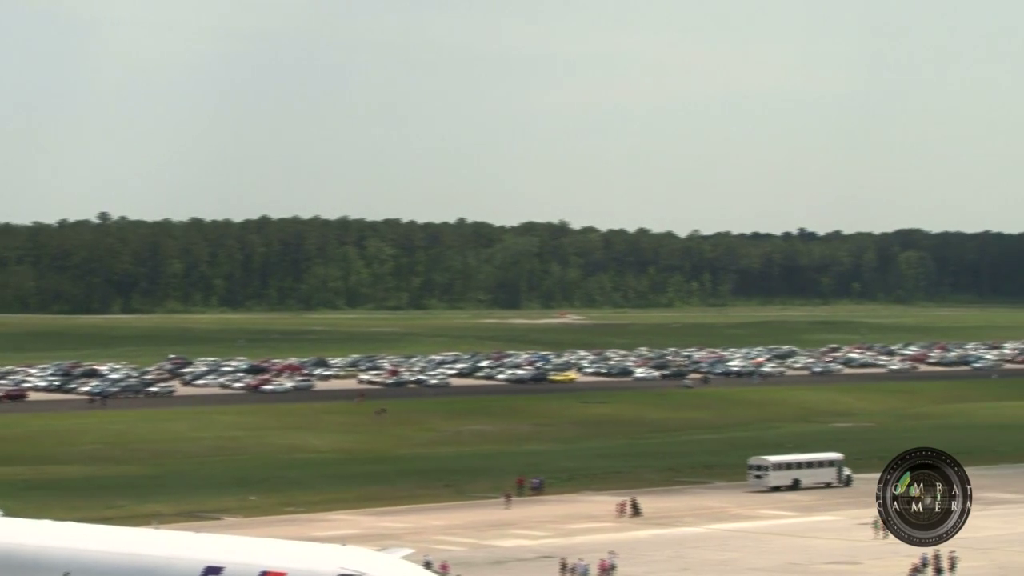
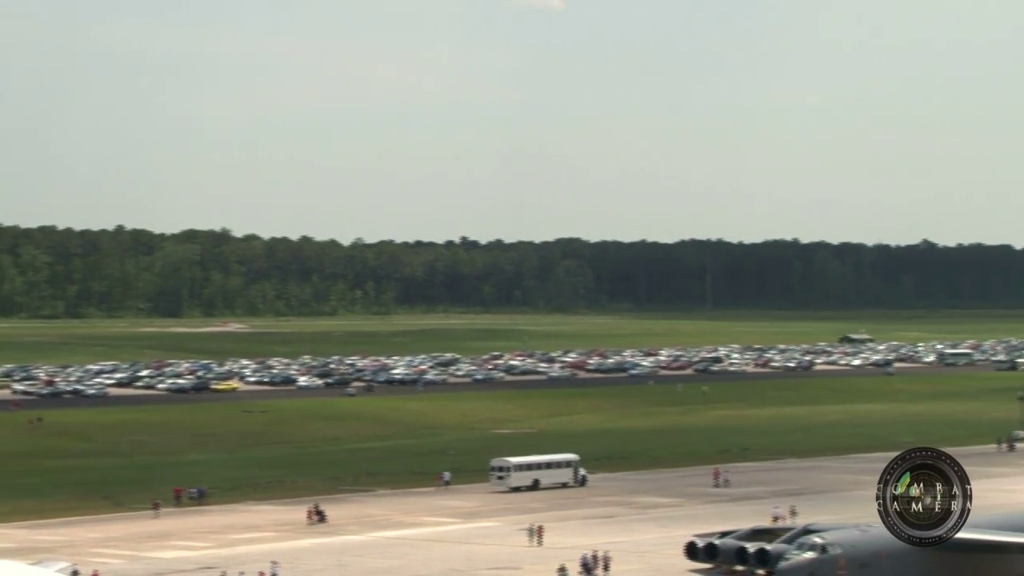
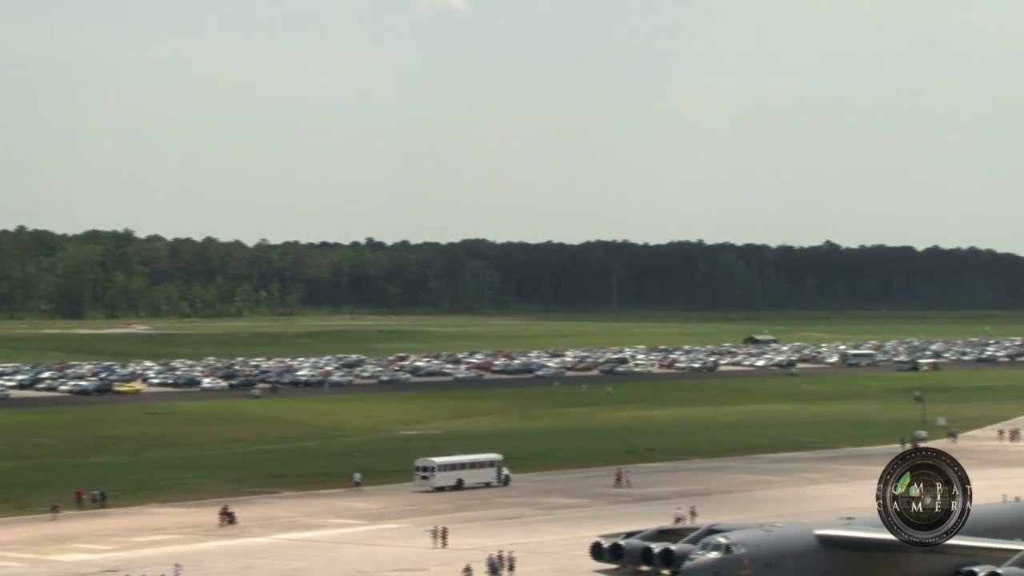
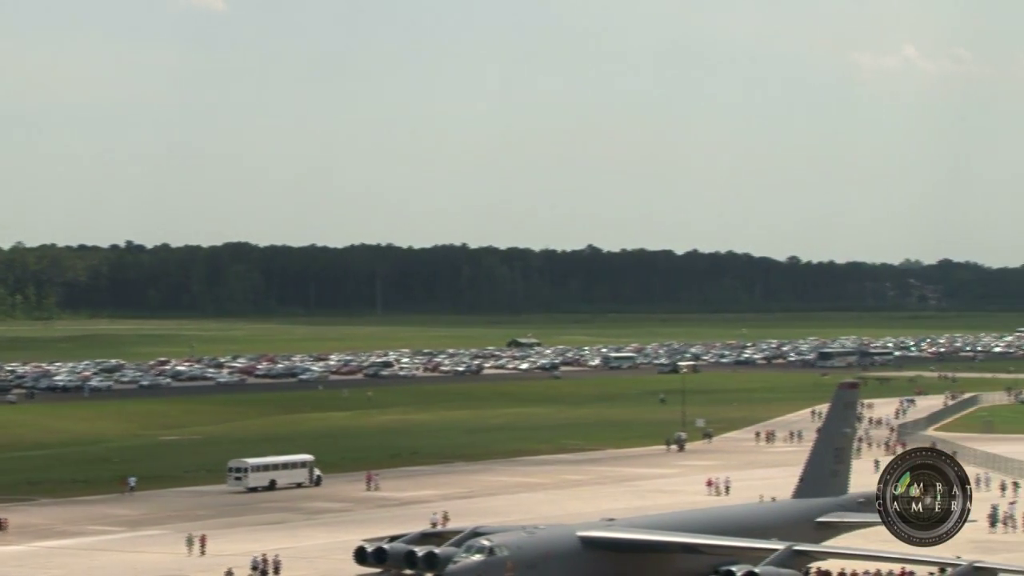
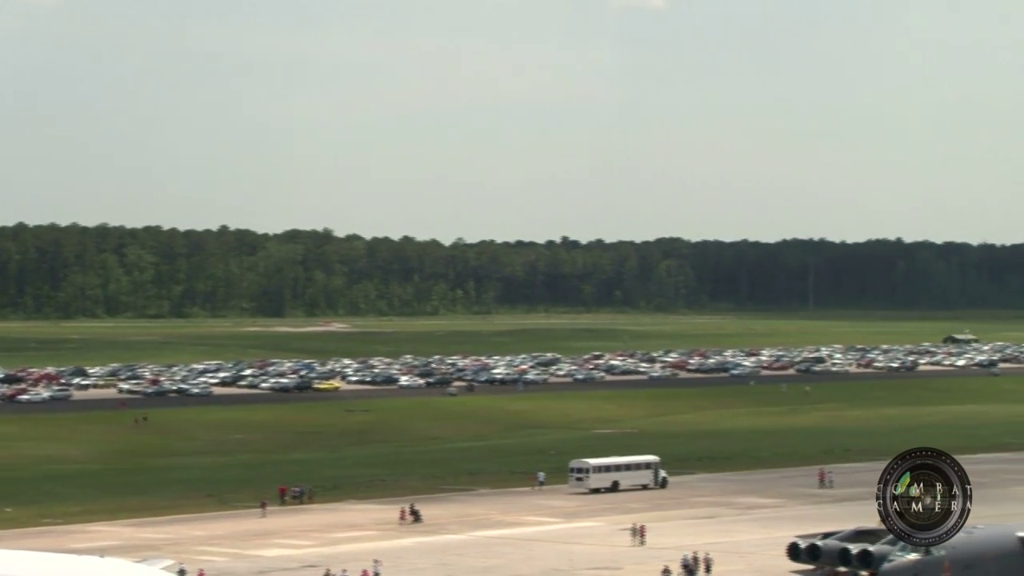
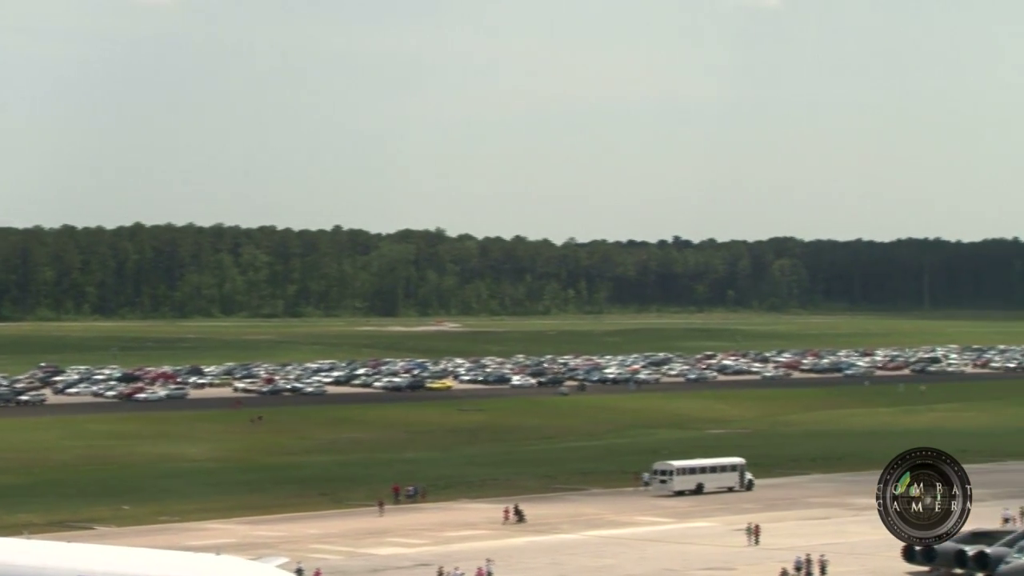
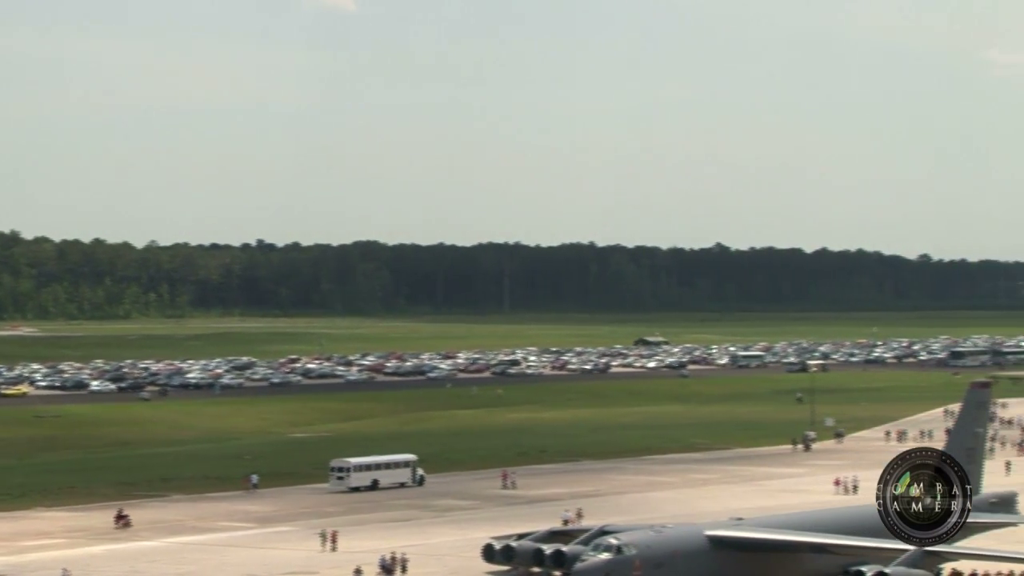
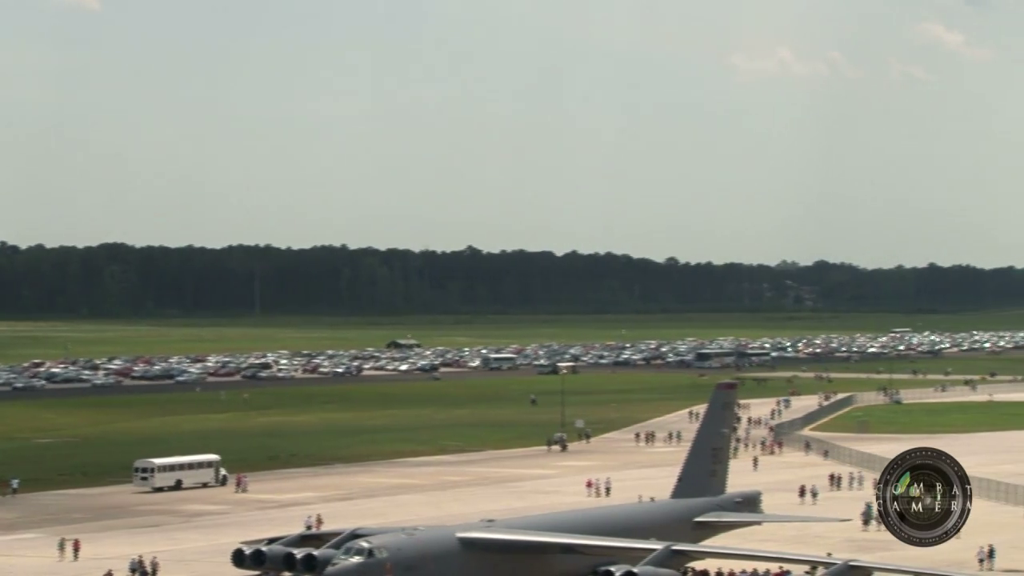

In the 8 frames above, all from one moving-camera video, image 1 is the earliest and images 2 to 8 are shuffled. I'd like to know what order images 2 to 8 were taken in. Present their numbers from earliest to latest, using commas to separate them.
6, 5, 2, 3, 7, 4, 8
